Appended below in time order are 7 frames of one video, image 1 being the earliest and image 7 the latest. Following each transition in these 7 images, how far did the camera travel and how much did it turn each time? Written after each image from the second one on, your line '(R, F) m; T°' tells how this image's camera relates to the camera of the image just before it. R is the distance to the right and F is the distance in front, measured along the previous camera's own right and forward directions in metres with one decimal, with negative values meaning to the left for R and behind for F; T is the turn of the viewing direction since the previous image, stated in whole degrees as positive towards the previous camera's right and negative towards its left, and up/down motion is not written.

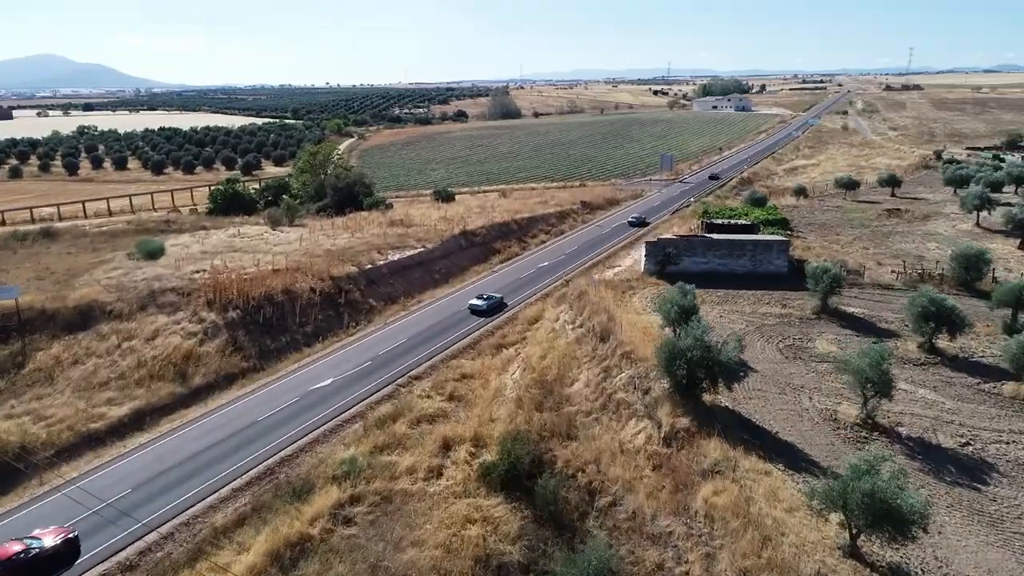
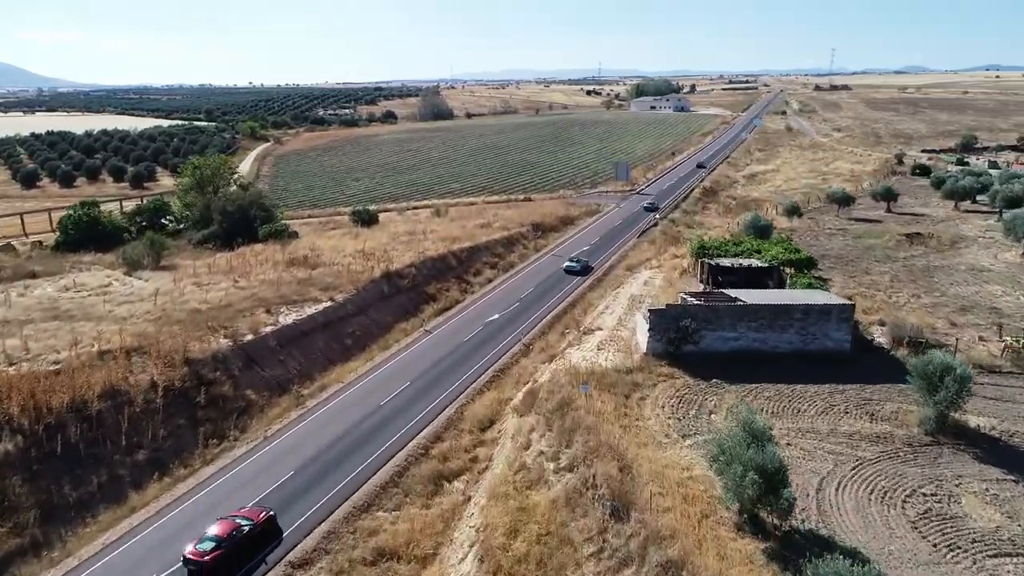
(-0.2, +11.4) m; +5°
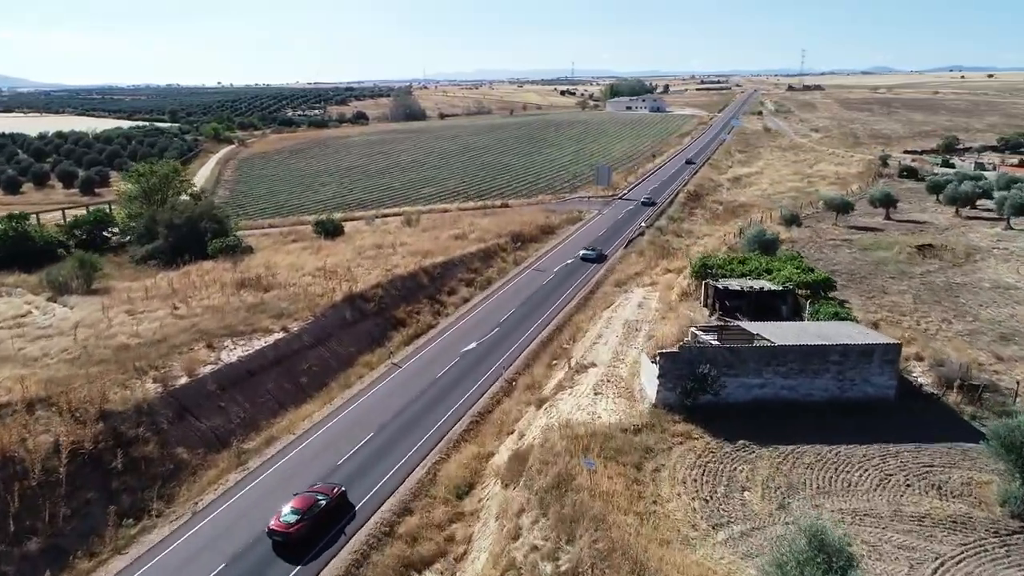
(-0.2, +4.1) m; +2°
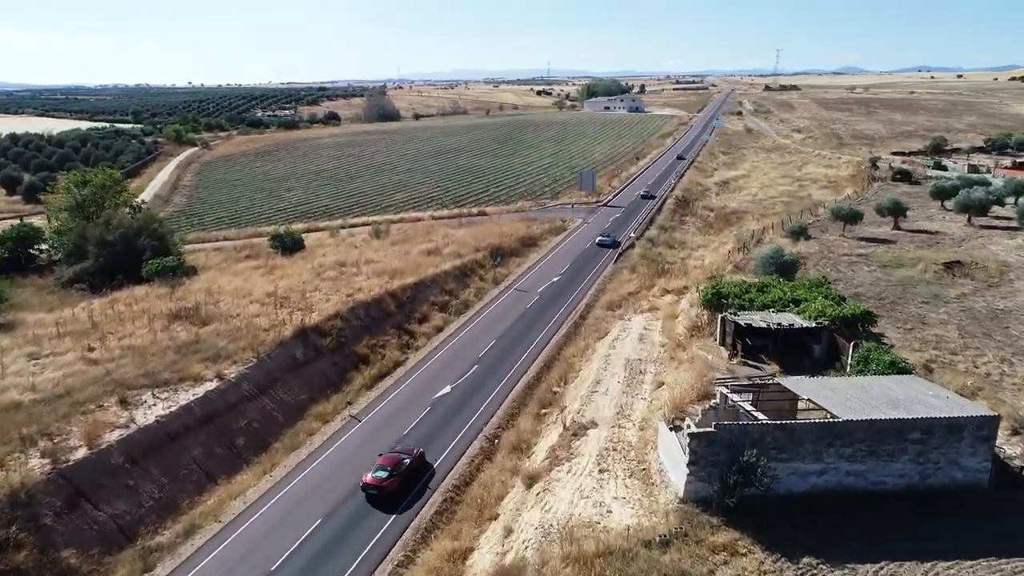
(-0.1, +4.8) m; +2°
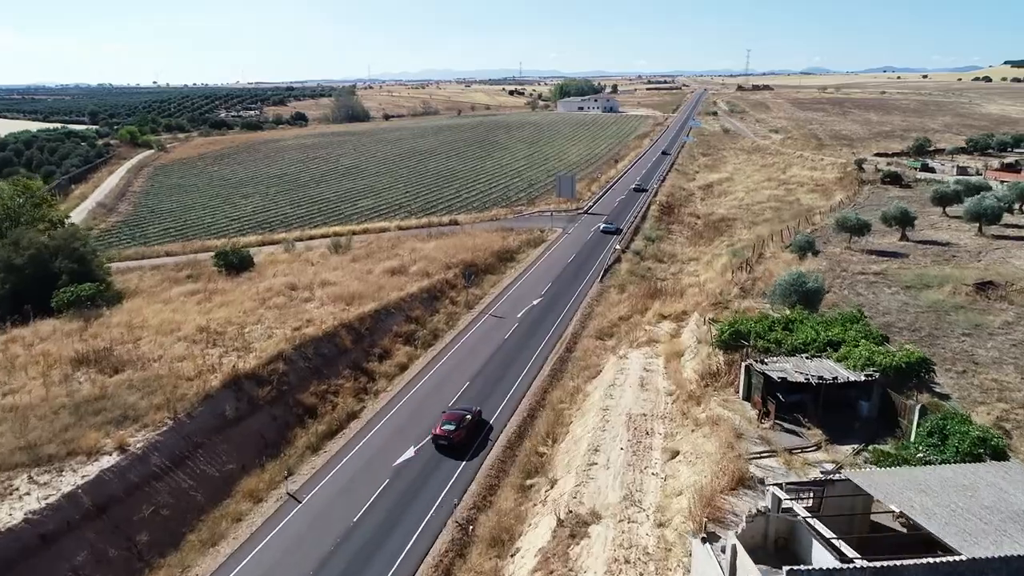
(-0.1, +4.8) m; +2°
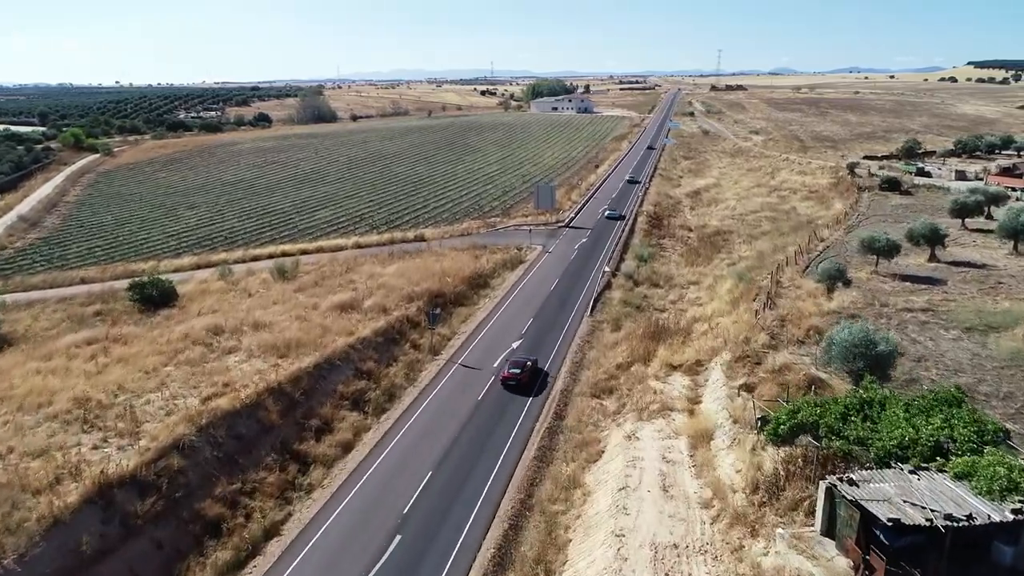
(0.0, +6.4) m; +2°
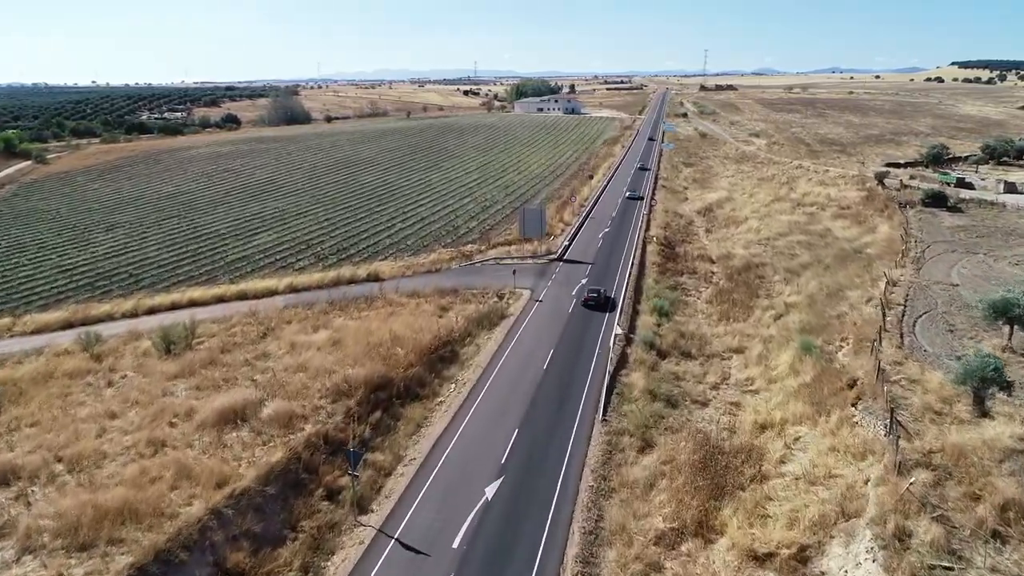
(+0.4, +11.4) m; +1°
